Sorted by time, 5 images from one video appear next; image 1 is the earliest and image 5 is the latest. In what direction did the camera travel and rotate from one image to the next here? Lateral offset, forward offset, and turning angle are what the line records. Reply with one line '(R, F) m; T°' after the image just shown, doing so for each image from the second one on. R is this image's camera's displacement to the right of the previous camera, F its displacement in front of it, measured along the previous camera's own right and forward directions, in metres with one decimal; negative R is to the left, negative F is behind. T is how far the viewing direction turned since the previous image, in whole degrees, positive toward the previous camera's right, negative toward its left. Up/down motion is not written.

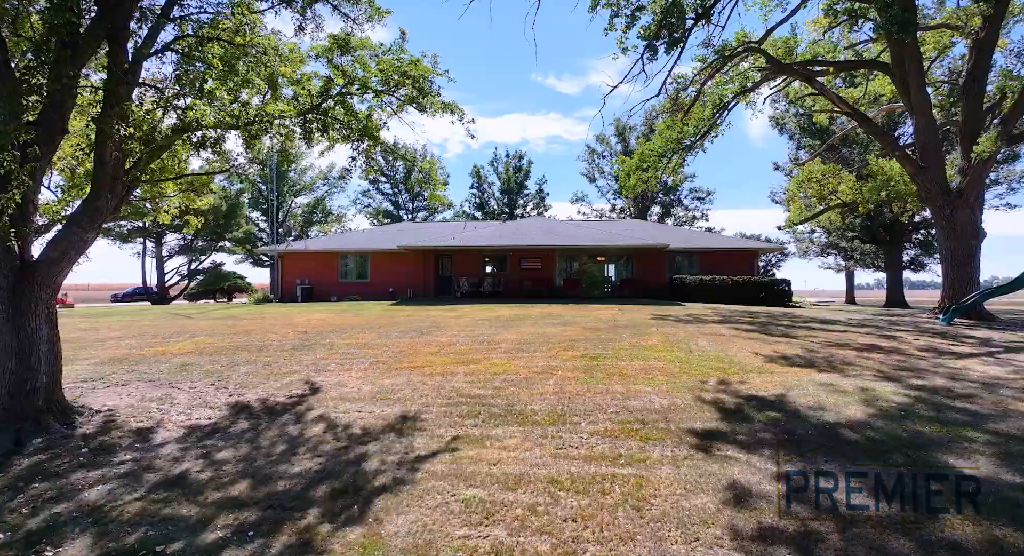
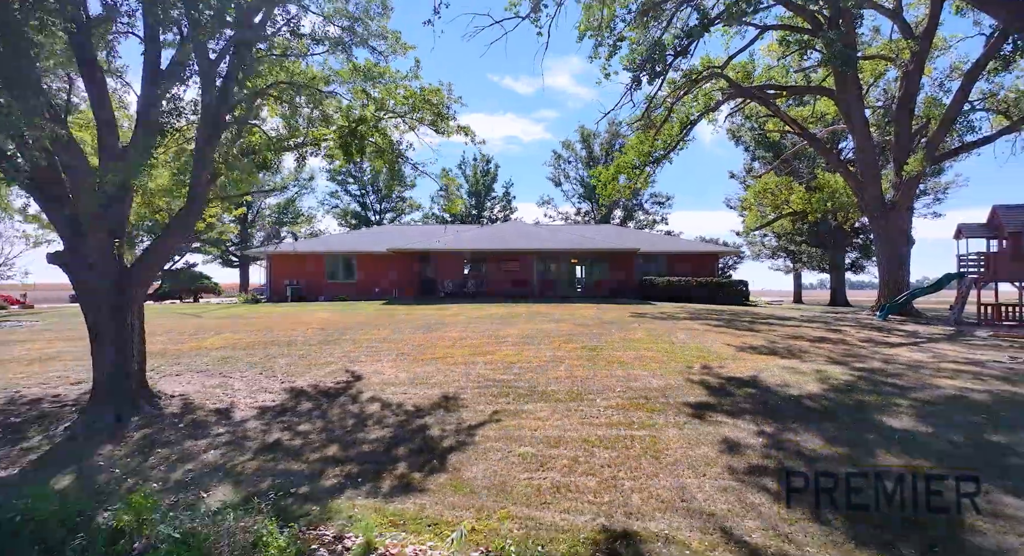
(-0.8, -0.9) m; +4°
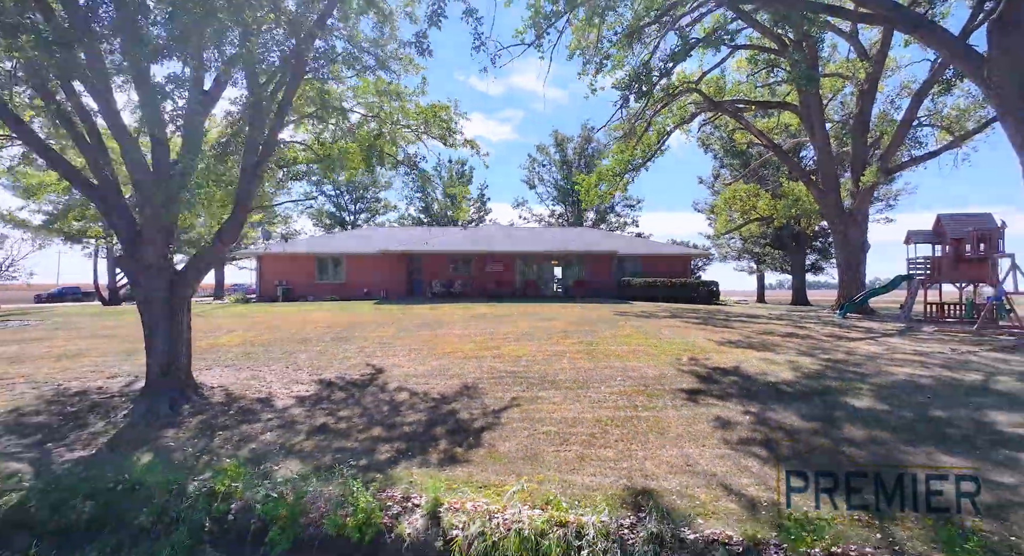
(-0.6, -0.7) m; +3°
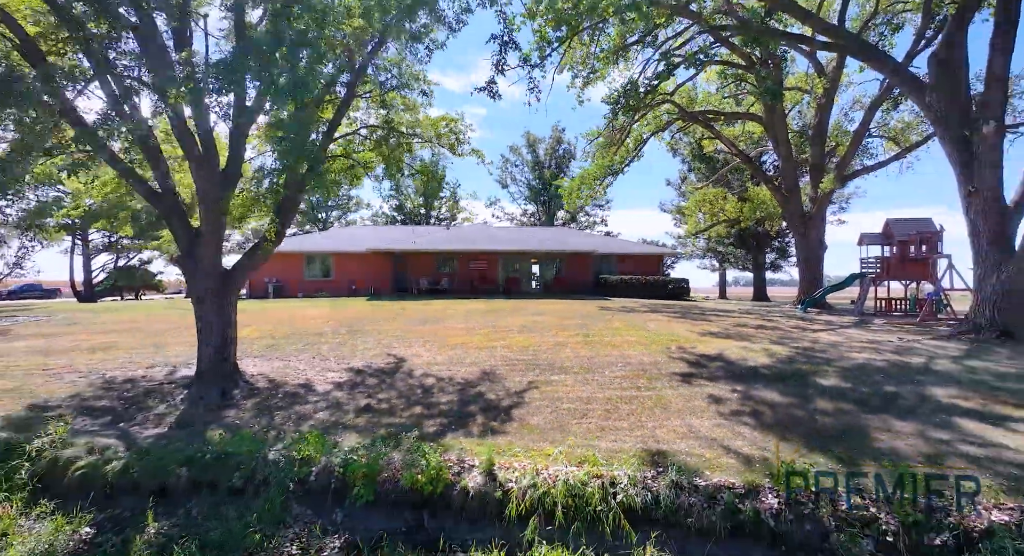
(-0.7, -0.7) m; +4°
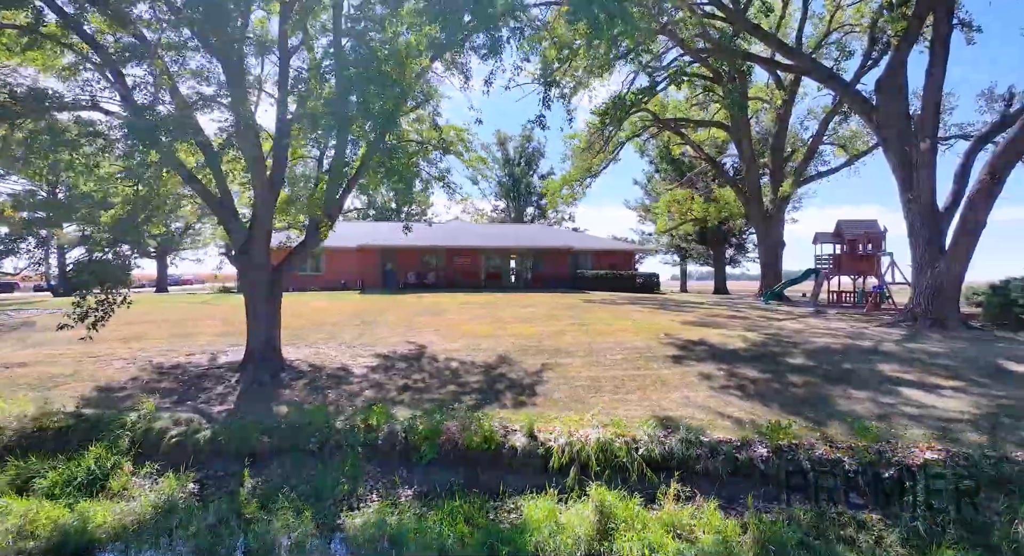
(-0.8, -0.8) m; +4°
